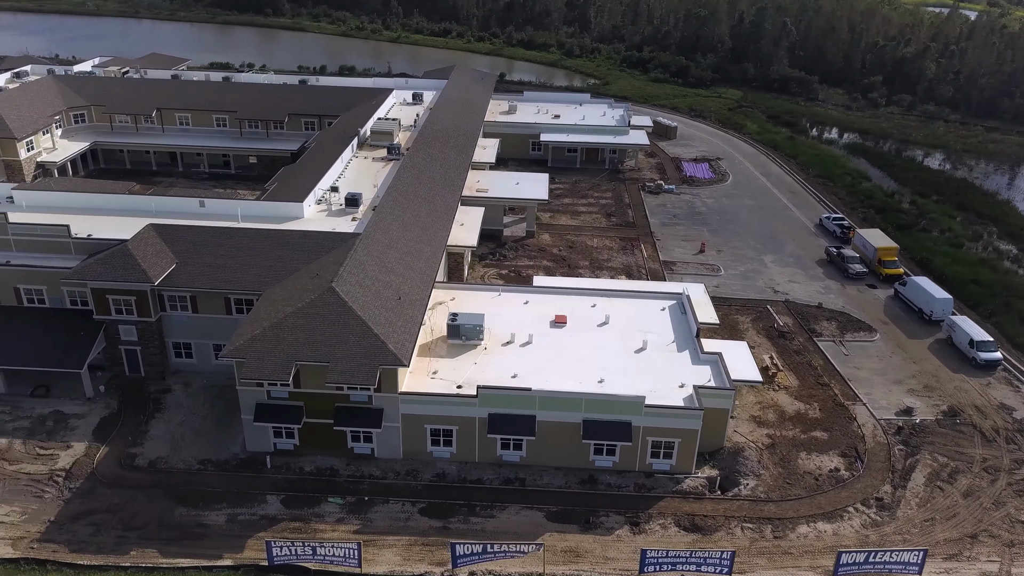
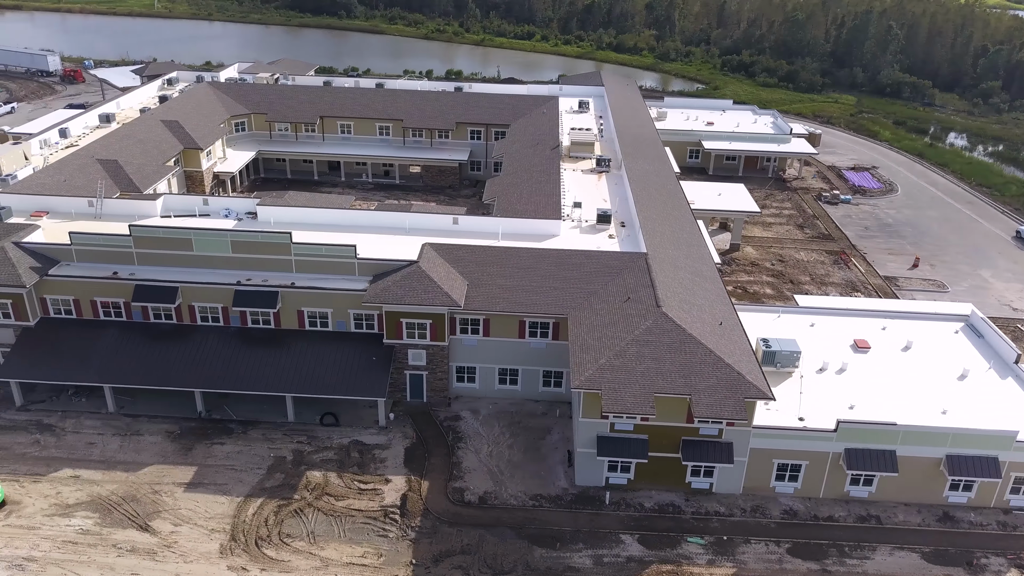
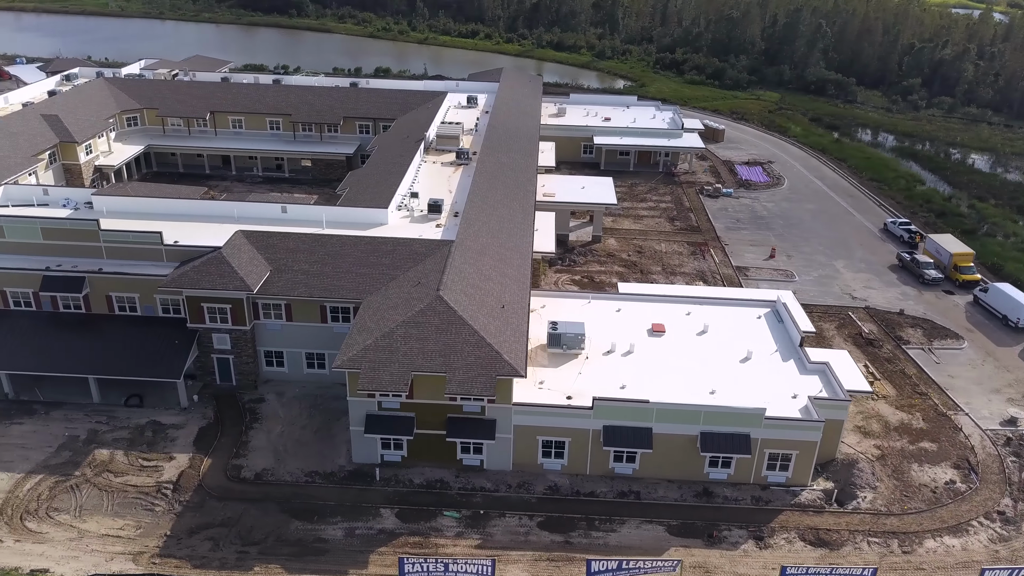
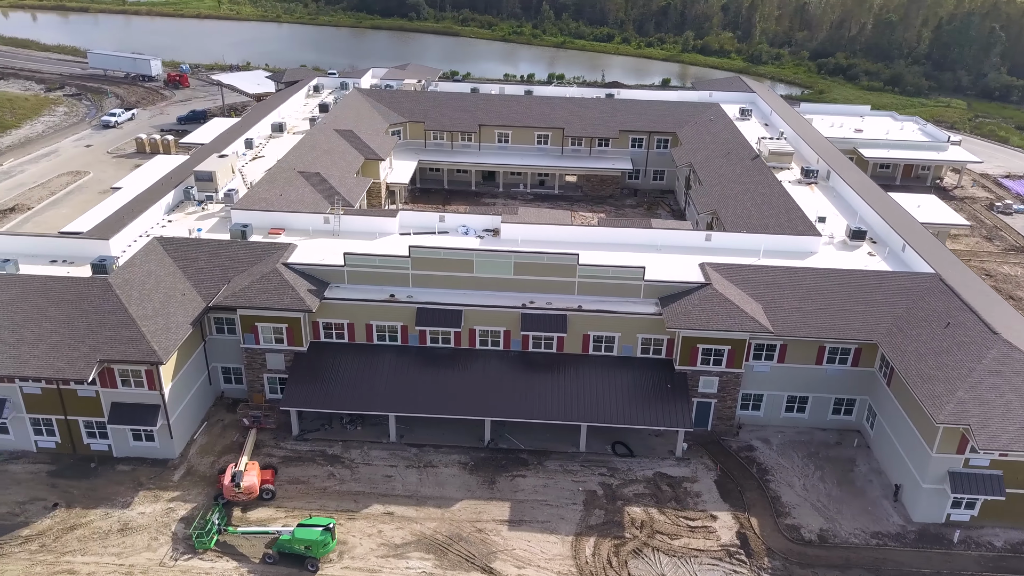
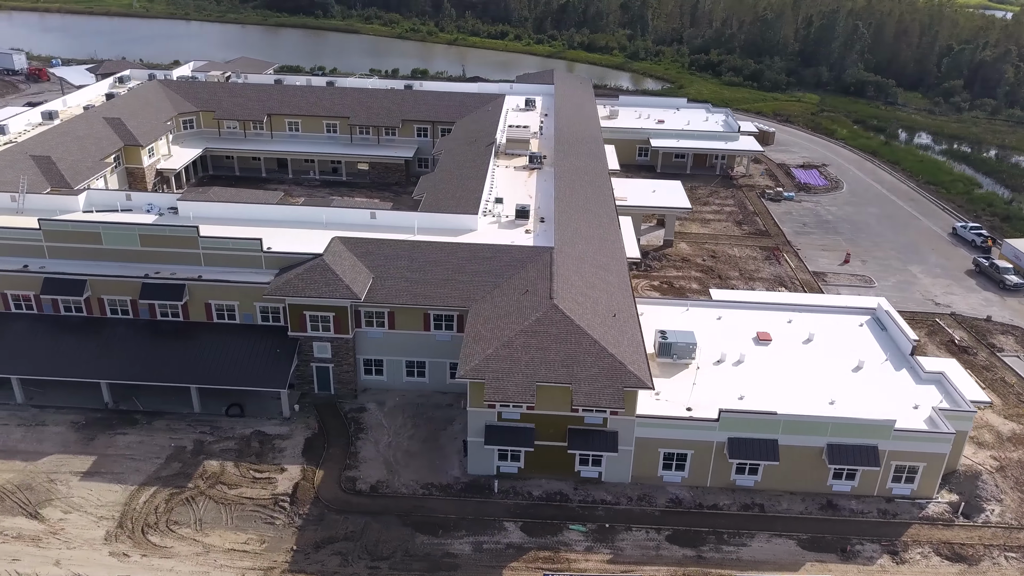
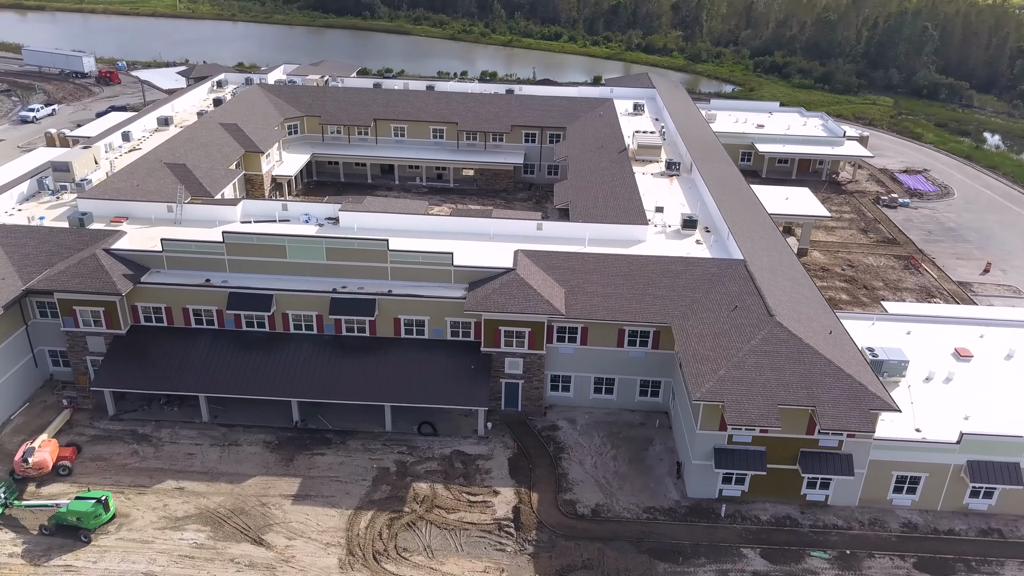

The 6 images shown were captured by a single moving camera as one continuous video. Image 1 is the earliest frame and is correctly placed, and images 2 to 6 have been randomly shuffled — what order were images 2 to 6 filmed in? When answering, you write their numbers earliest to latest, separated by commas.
3, 5, 2, 6, 4
